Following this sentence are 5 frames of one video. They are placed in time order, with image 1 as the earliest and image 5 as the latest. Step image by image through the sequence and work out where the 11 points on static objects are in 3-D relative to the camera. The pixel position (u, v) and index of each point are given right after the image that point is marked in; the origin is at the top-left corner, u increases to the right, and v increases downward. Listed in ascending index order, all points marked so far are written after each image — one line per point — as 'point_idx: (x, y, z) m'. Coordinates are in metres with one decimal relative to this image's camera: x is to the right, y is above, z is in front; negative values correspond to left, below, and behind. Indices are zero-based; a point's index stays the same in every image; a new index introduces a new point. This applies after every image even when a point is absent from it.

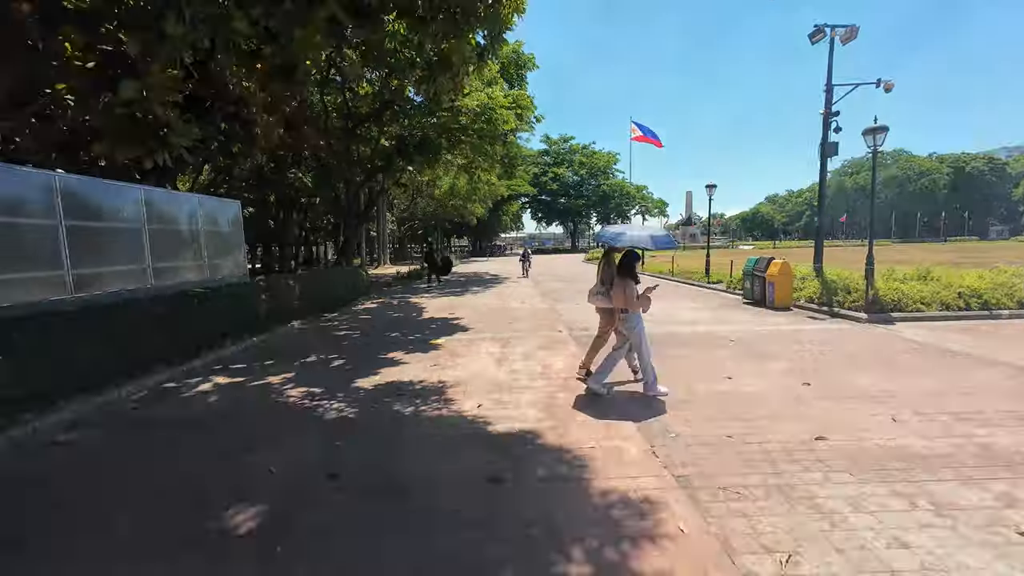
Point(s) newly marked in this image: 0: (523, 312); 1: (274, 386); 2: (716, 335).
0: (+0.3, -0.6, +11.4) m
1: (-3.3, -1.4, +5.9) m
2: (+3.8, -0.9, +8.1) m
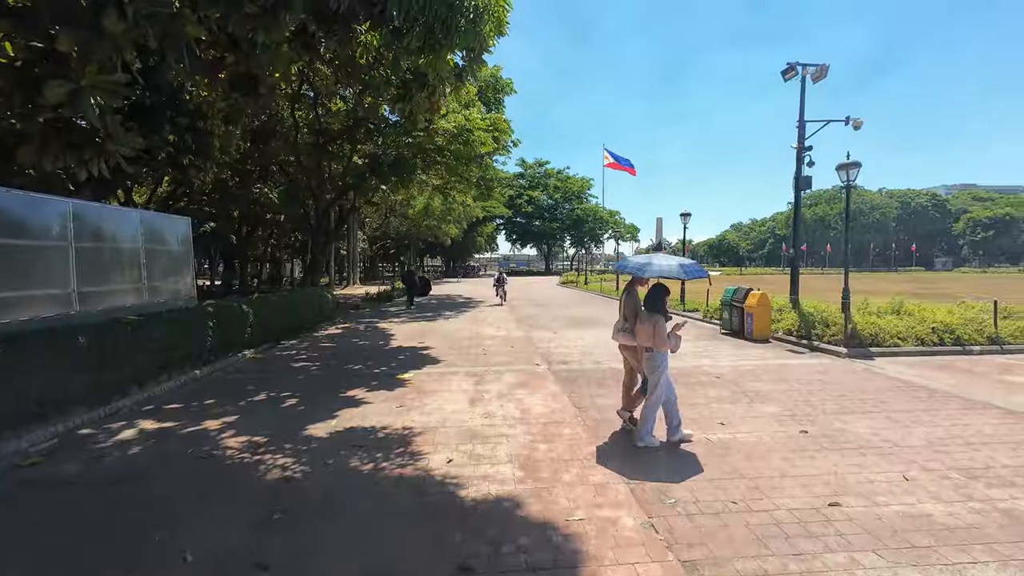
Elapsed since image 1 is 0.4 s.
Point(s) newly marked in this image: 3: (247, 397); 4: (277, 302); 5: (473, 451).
0: (-0.3, -1.4, +10.8) m
1: (-3.6, -1.8, +5.1) m
2: (+3.4, -1.5, +7.7) m
3: (-4.1, -1.7, +6.6) m
4: (-6.1, -0.3, +11.0) m
5: (-0.4, -1.7, +4.6) m
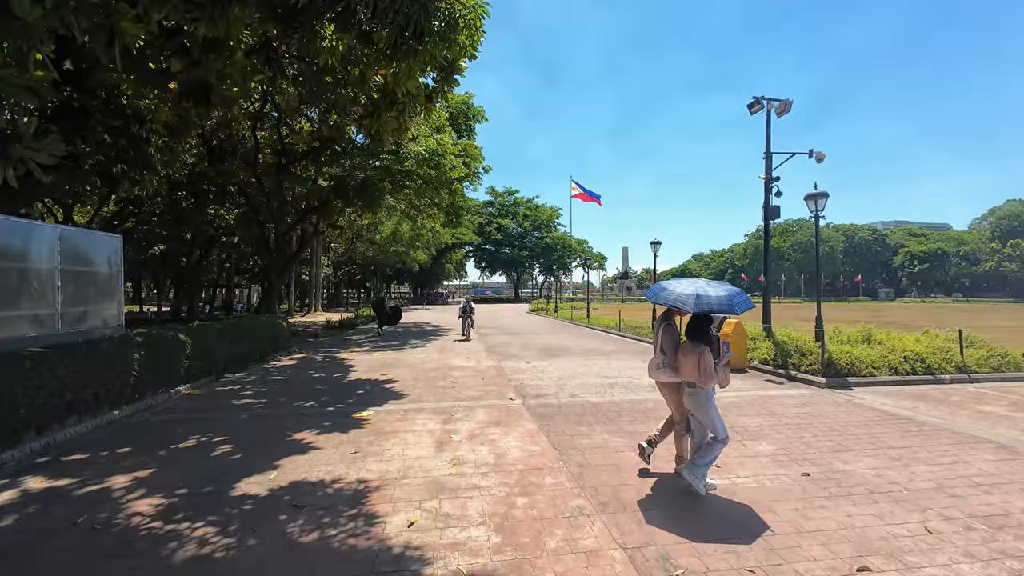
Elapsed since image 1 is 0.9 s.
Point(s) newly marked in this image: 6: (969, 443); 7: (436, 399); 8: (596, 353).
0: (-1.0, -2.0, +10.1) m
1: (-3.9, -2.0, +4.2) m
2: (+2.9, -2.0, +7.3) m
3: (-4.4, -2.0, +5.6) m
4: (-6.7, -1.0, +10.0) m
5: (-0.7, -2.0, +3.9) m
6: (+5.9, -2.0, +5.5) m
7: (-1.3, -2.0, +7.6) m
8: (+2.6, -2.0, +13.4) m
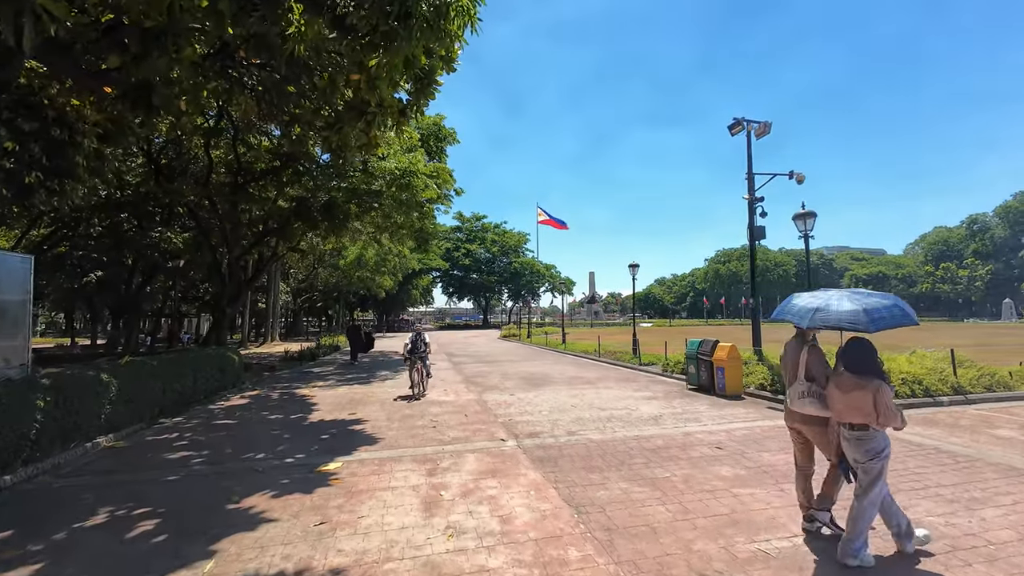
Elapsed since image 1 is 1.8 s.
0: (-1.3, -2.6, +9.0) m
1: (-3.7, -2.2, +3.0) m
2: (+2.8, -2.3, +6.6) m
3: (-4.4, -2.3, +4.3) m
4: (-7.0, -1.5, +8.5) m
5: (-0.5, -2.2, +2.9) m
6: (+5.9, -2.2, +5.0) m
7: (-1.5, -2.4, +6.6) m
8: (+2.0, -2.8, +12.6) m
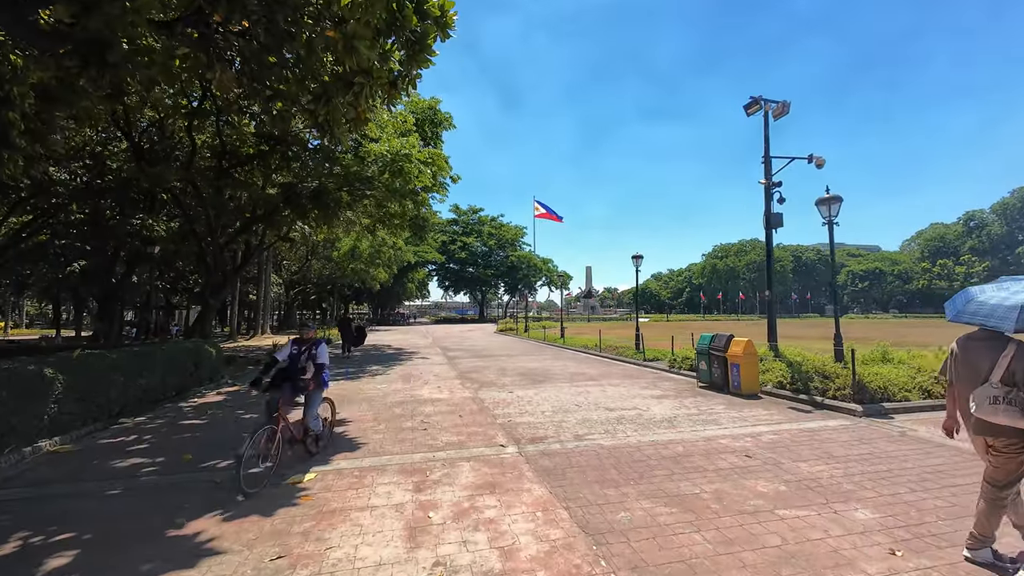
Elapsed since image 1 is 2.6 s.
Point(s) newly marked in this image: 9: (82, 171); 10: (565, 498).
0: (-1.4, -2.3, +8.3) m
1: (-3.7, -2.1, +2.1) m
2: (+2.8, -2.2, +5.8) m
3: (-4.4, -2.2, +3.5) m
4: (-7.0, -1.3, +7.7) m
5: (-0.4, -2.0, +2.1) m
6: (+5.9, -2.1, +4.3) m
7: (-1.5, -2.2, +5.8) m
8: (+2.0, -2.5, +11.9) m
9: (-17.8, +4.9, +17.7) m
10: (+0.5, -2.1, +4.3) m
